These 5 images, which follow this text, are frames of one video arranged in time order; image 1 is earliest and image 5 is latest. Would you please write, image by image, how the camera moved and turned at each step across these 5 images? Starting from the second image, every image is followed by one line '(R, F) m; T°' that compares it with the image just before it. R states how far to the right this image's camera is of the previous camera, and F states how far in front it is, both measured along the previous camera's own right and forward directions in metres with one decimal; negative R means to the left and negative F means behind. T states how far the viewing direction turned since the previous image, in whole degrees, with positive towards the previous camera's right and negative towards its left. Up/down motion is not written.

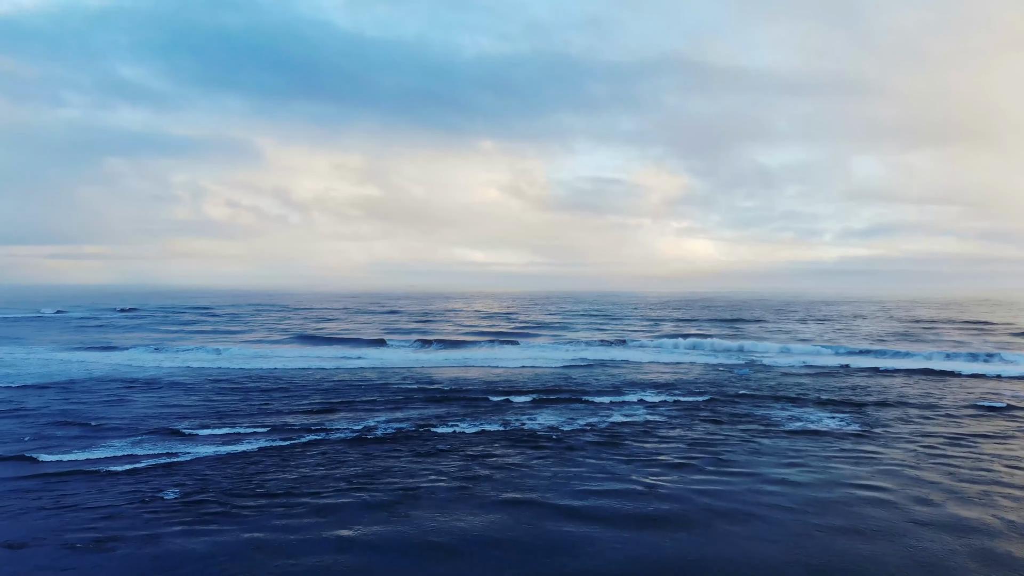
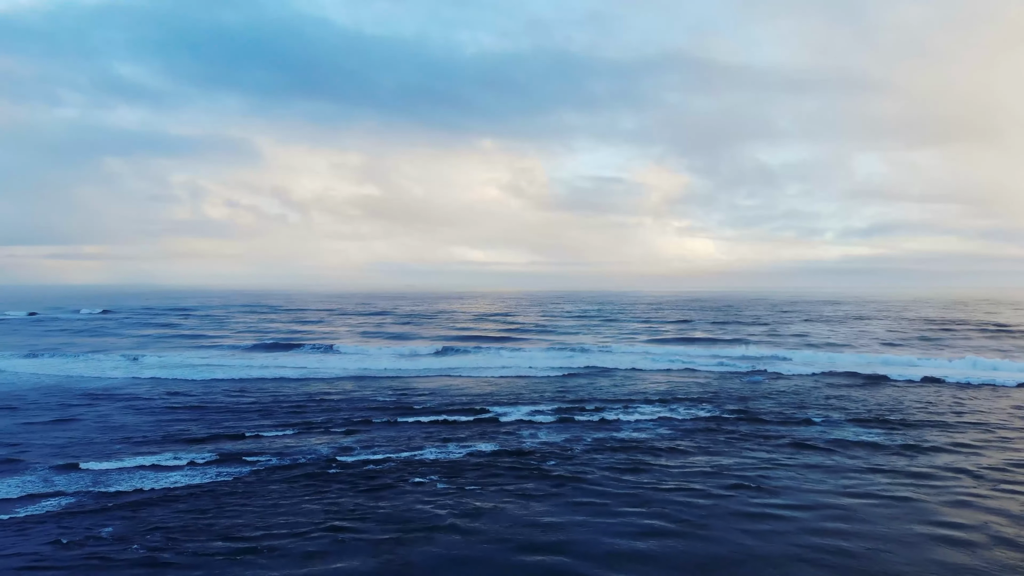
(+0.2, +2.0) m; 0°
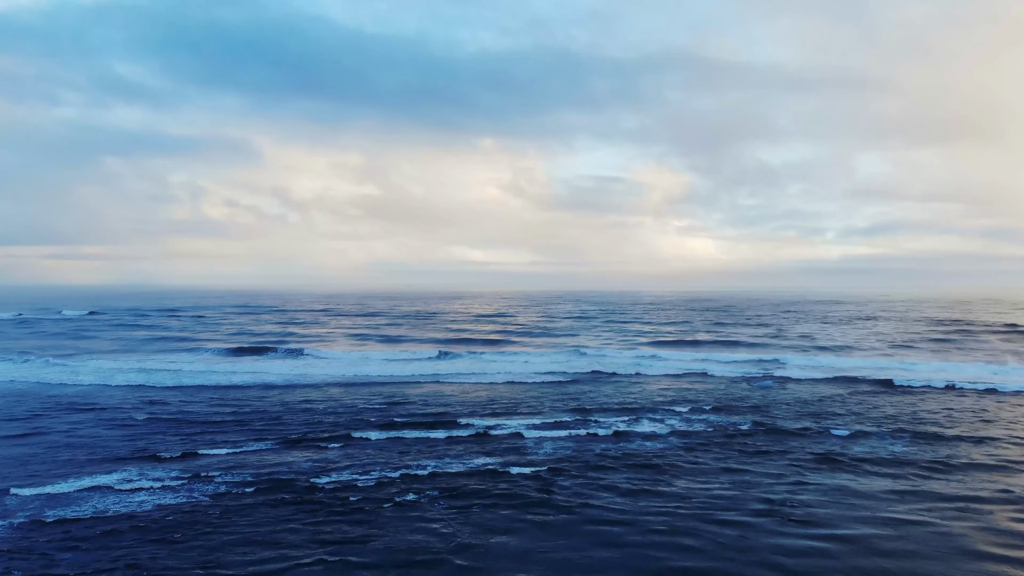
(+0.1, +1.2) m; 0°
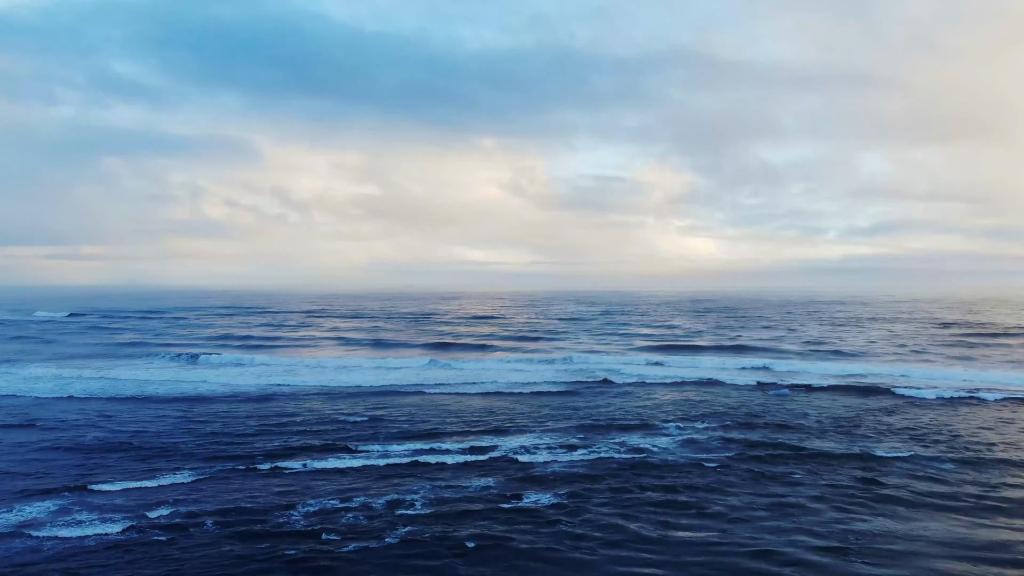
(+0.1, +1.8) m; 0°
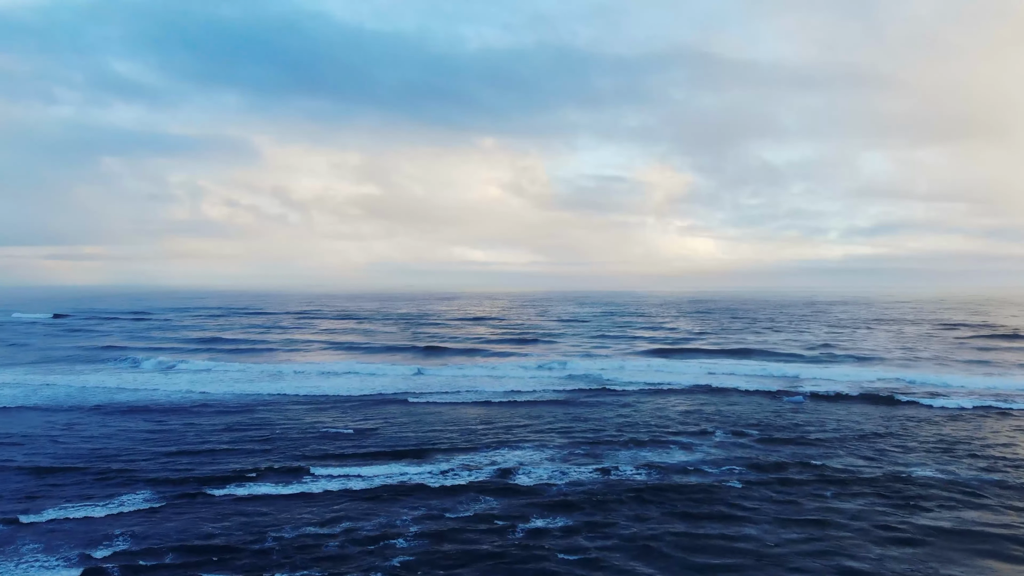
(+0.1, +1.2) m; 0°
